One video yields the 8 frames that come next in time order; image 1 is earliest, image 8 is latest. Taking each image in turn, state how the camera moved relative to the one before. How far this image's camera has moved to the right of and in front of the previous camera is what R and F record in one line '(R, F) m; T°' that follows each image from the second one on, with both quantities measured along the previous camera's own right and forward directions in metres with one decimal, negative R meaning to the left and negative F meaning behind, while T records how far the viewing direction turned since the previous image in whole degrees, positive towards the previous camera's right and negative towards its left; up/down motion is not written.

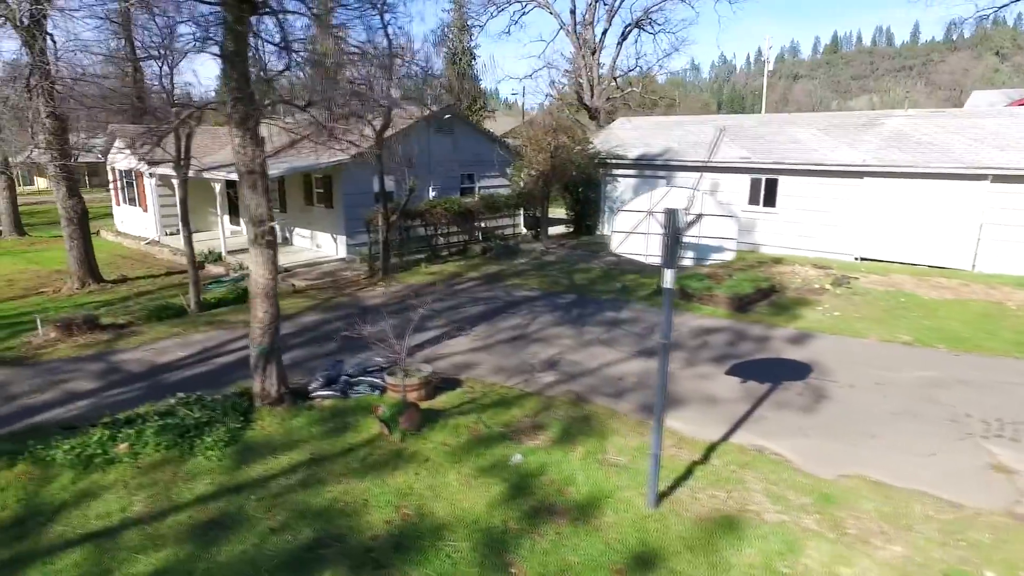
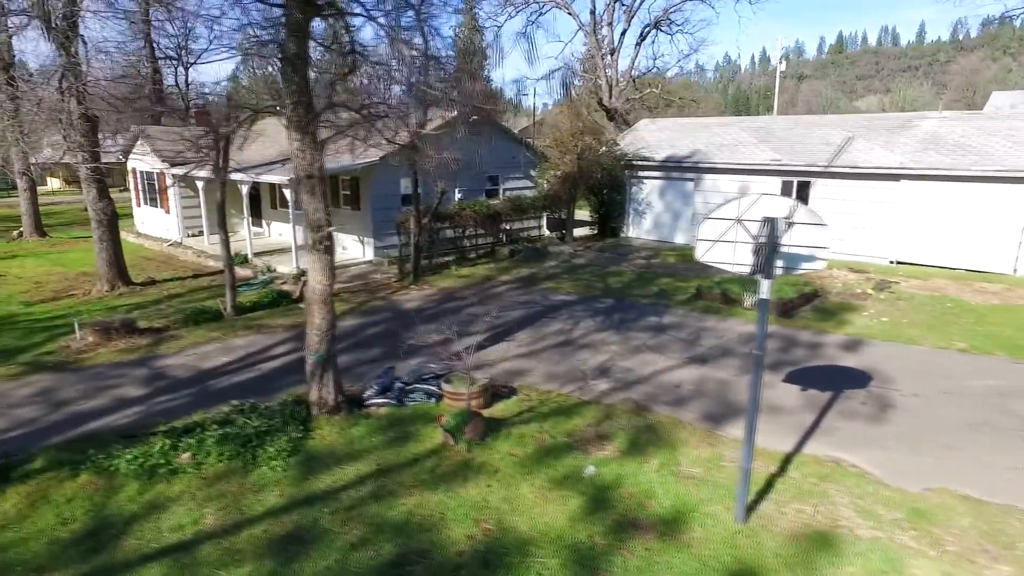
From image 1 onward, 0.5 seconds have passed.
(-0.6, +0.1) m; 0°
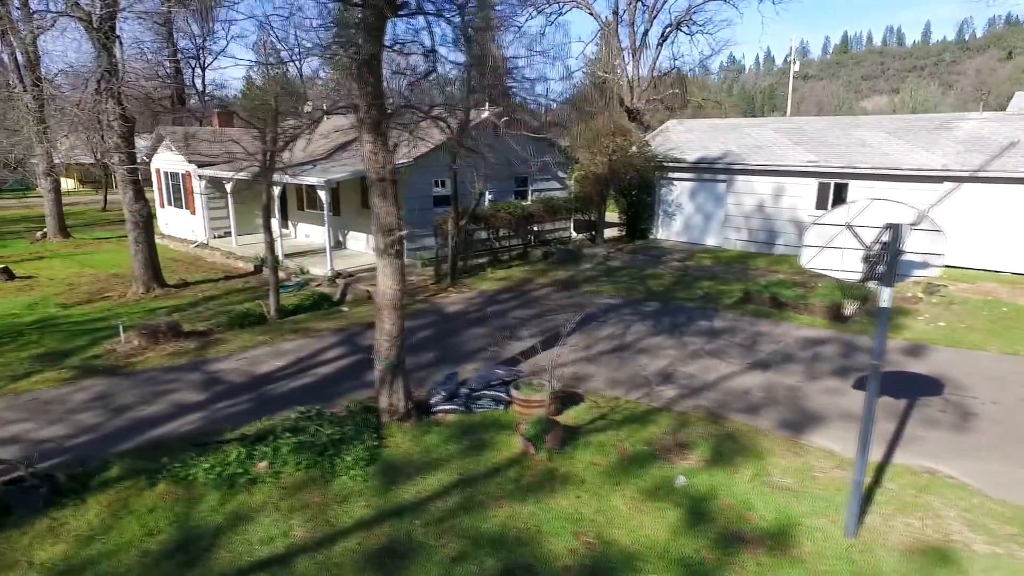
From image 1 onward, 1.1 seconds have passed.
(-0.7, +0.1) m; 0°
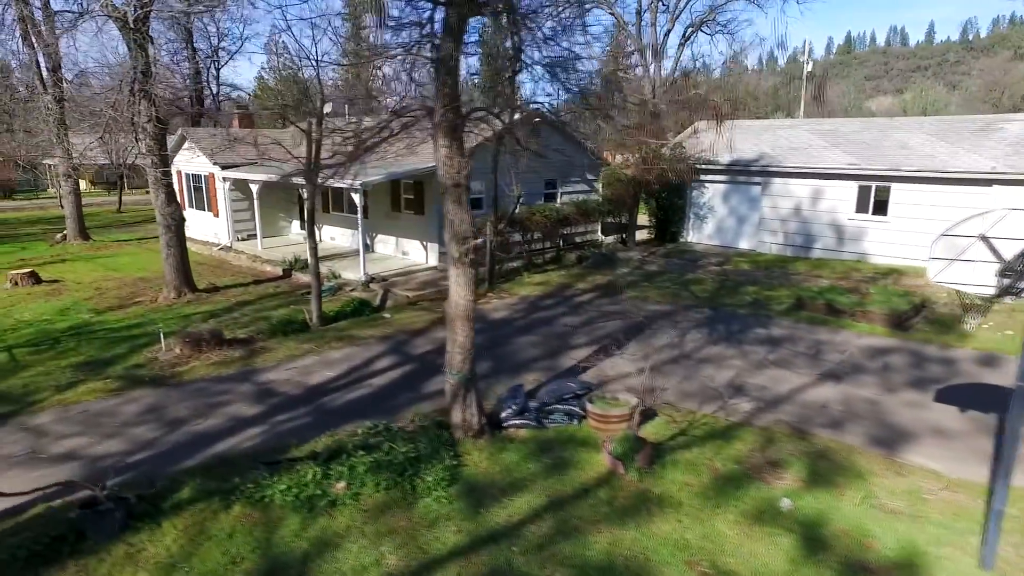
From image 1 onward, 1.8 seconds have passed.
(-0.8, +0.3) m; 0°
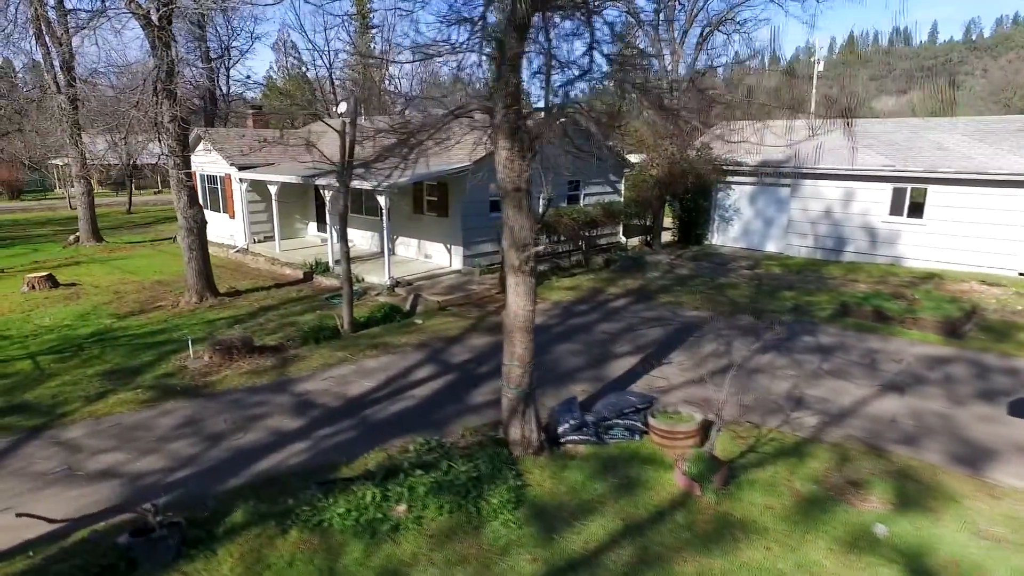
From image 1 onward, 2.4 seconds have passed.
(-0.6, +0.3) m; 0°
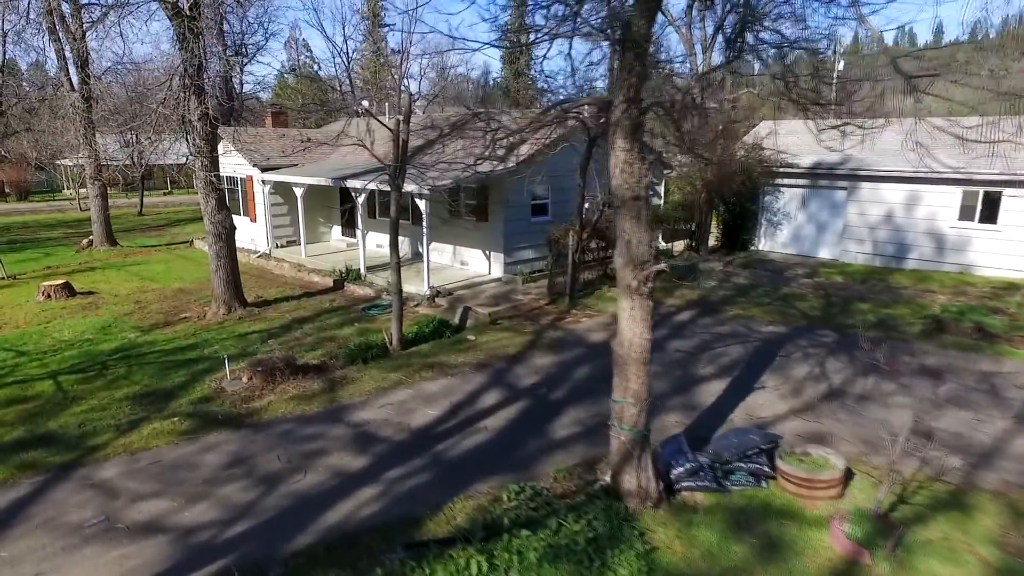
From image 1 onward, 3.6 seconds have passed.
(-0.9, +0.8) m; 0°
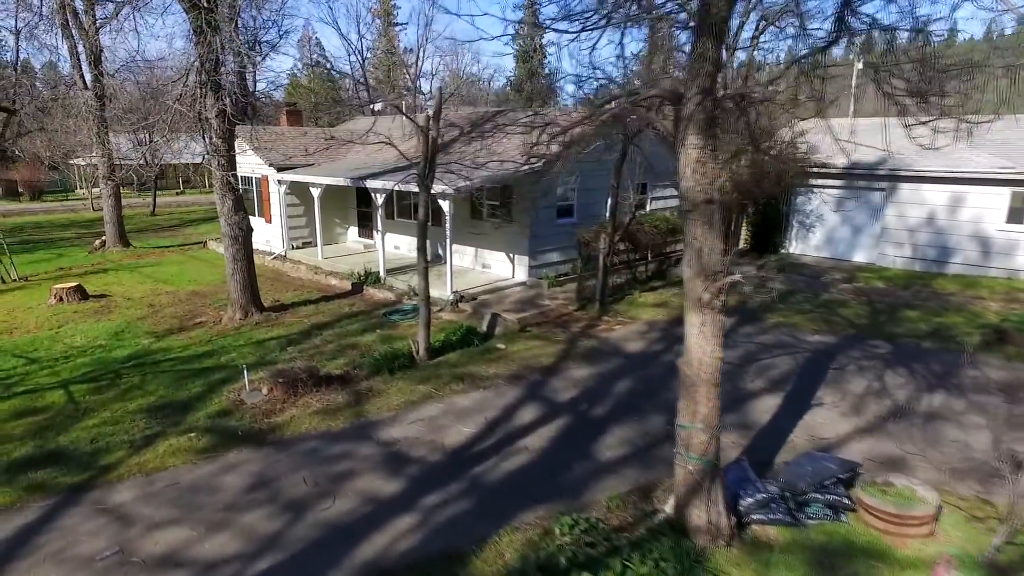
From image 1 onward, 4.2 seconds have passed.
(-0.3, +0.5) m; -1°
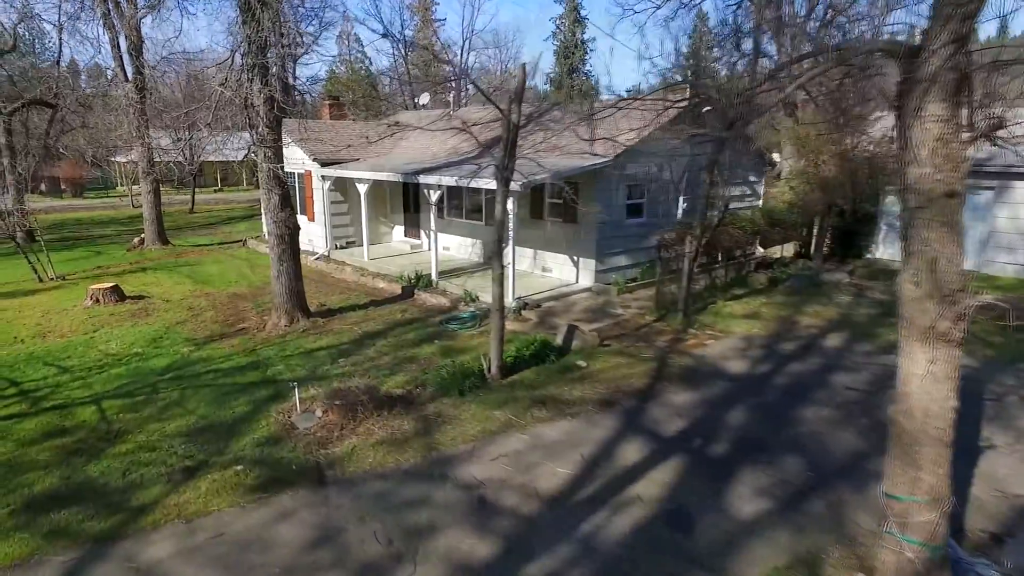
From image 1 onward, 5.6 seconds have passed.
(-0.7, +1.1) m; -3°
